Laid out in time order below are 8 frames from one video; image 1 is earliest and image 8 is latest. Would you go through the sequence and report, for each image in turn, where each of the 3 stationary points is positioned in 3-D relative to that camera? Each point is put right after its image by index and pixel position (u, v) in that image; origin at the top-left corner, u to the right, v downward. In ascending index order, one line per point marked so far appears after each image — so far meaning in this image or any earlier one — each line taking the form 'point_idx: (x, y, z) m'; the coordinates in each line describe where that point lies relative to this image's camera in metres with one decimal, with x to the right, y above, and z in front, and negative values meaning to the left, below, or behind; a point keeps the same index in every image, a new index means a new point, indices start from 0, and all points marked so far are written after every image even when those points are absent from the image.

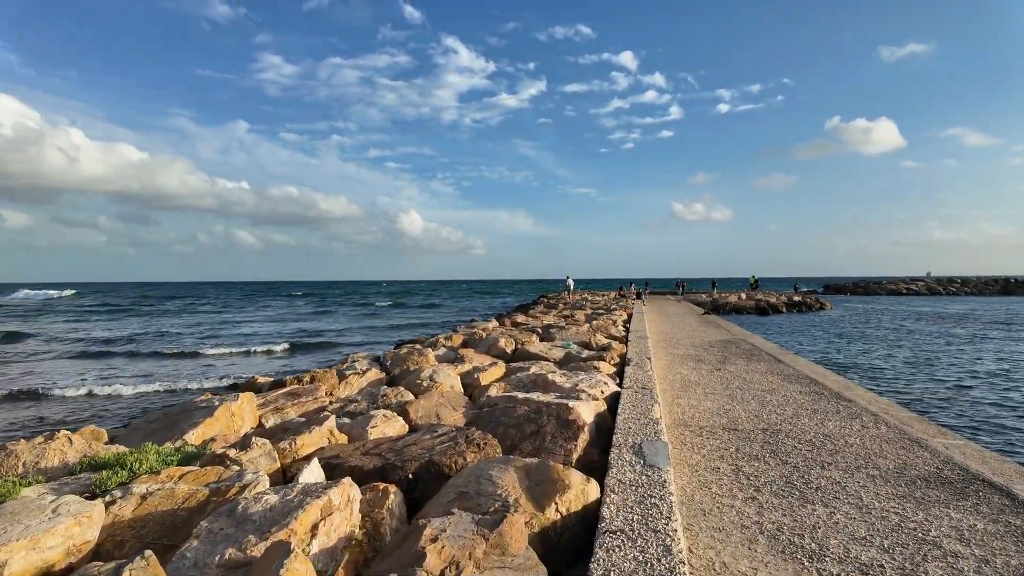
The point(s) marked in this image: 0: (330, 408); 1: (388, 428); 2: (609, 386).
0: (-2.0, -1.3, +6.4) m
1: (-1.1, -1.2, +5.1) m
2: (+1.2, -1.2, +7.1) m
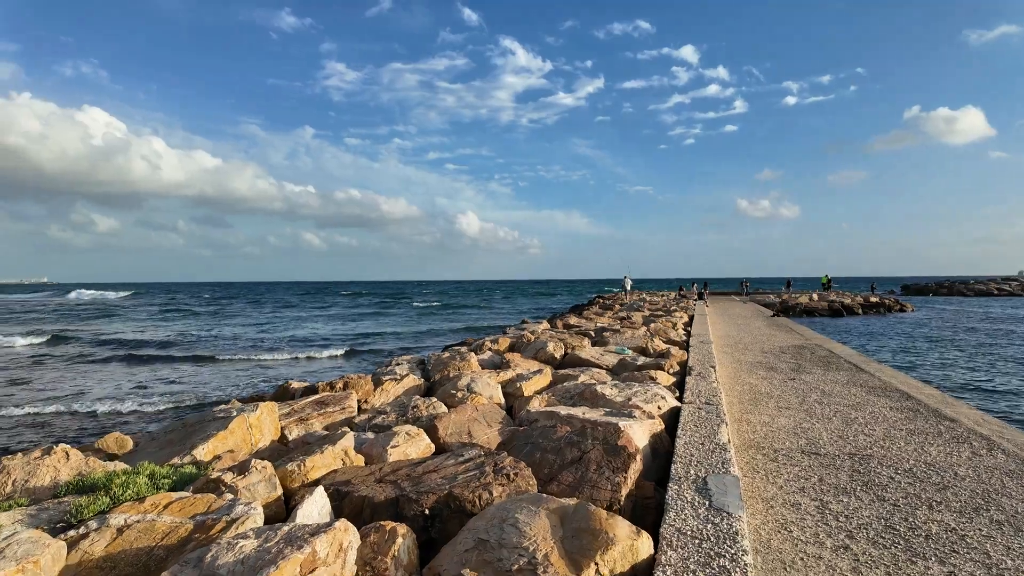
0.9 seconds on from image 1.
0: (-1.5, -1.3, +5.9) m
1: (-0.8, -1.2, +4.5) m
2: (+1.6, -1.2, +6.3) m
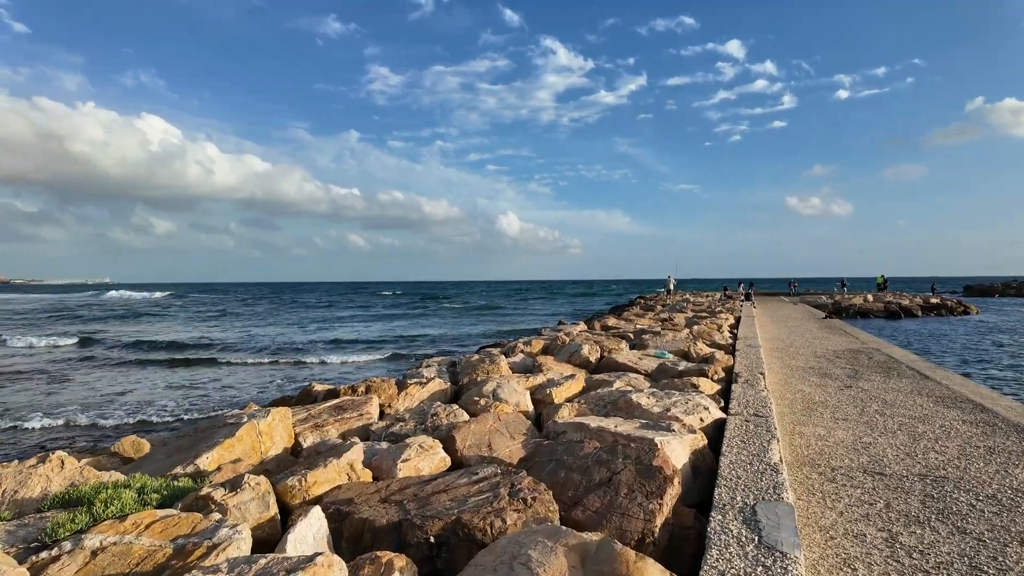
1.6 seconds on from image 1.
0: (-1.3, -1.3, +5.5) m
1: (-0.6, -1.2, +4.1) m
2: (+1.9, -1.2, +5.7) m
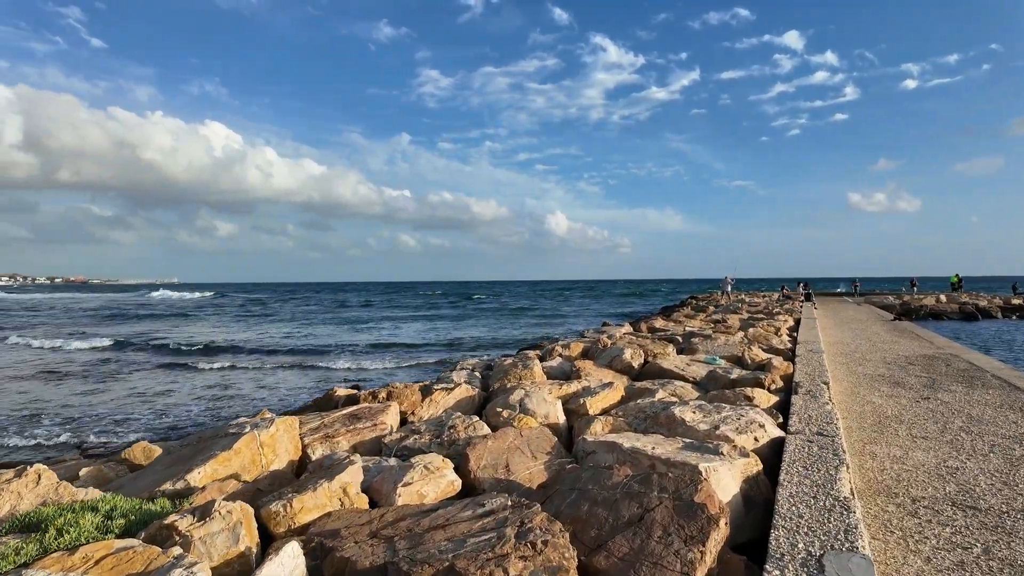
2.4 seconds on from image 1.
0: (-1.1, -1.3, +5.1) m
1: (-0.5, -1.2, +3.6) m
2: (+2.1, -1.2, +5.0) m
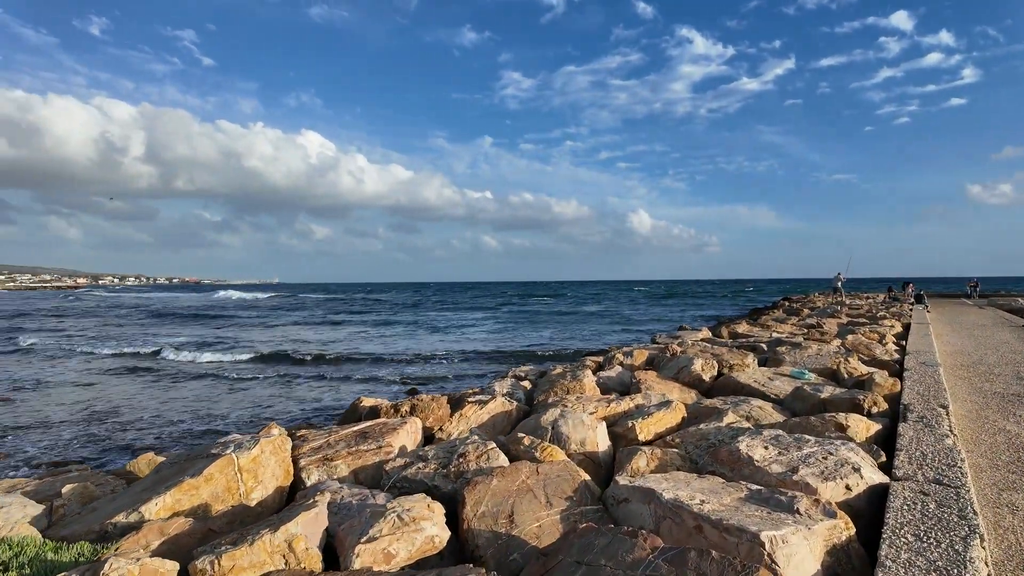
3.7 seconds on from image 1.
0: (-0.9, -1.3, +4.3) m
1: (-0.6, -1.2, +2.8) m
2: (+2.3, -1.2, +3.9) m
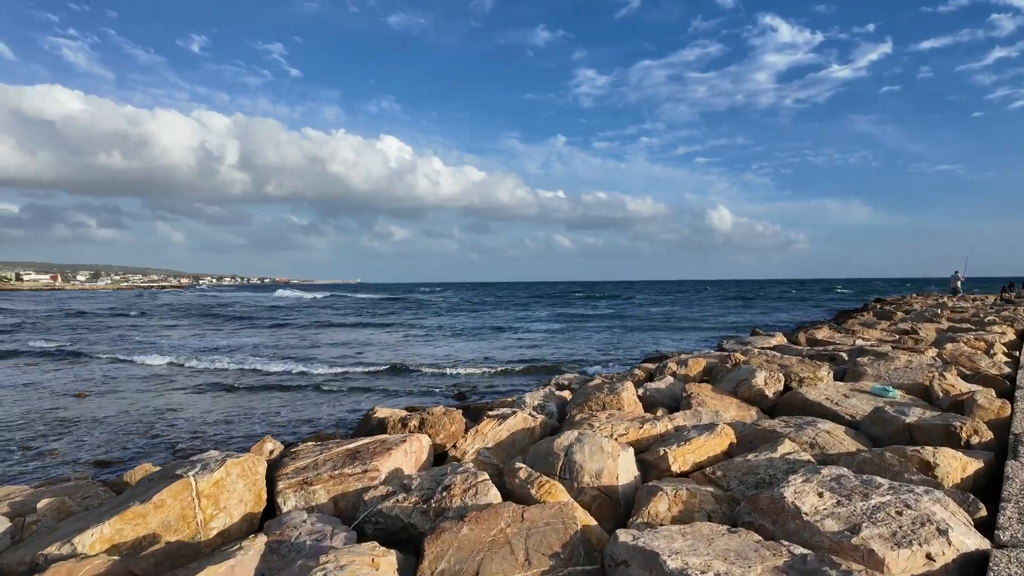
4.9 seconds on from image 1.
0: (-0.9, -1.3, +3.8) m
1: (-0.8, -1.3, +2.3) m
2: (+2.2, -1.2, +2.9) m
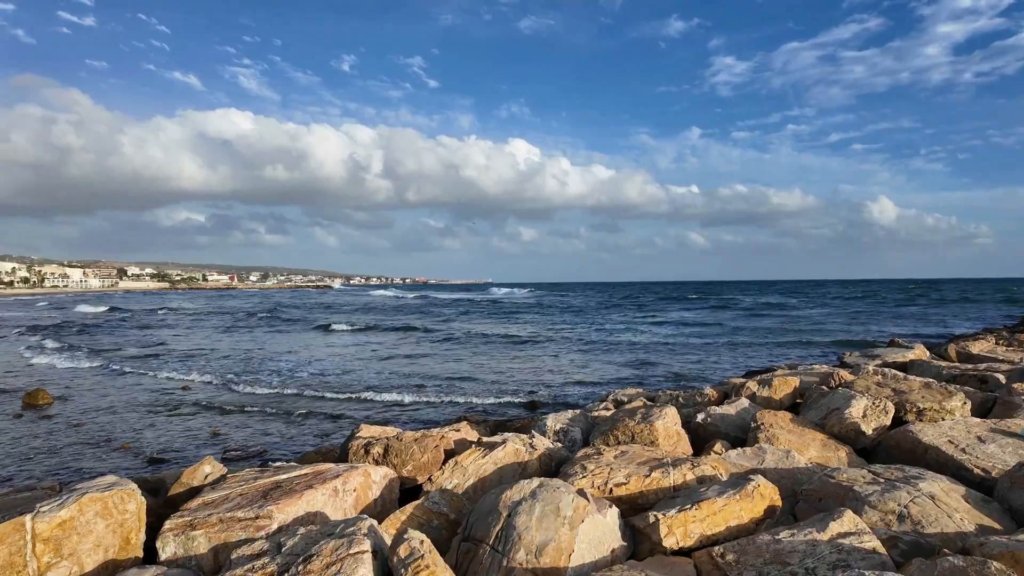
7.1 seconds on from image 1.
0: (-1.4, -1.4, +3.0) m
1: (-1.6, -1.3, +1.5) m
2: (+1.5, -1.3, +1.5) m
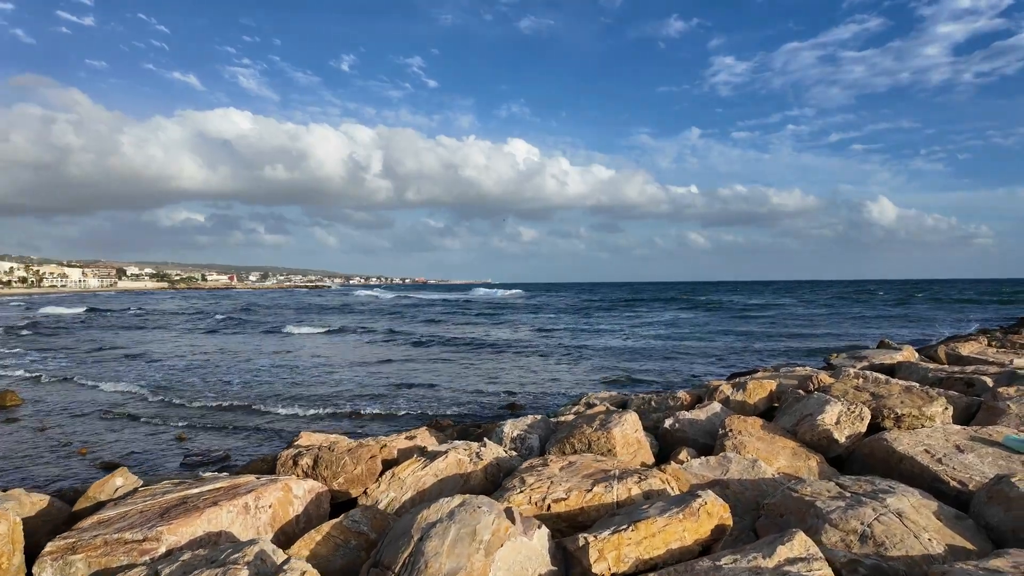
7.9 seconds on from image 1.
0: (-1.8, -1.3, +2.7) m
1: (-2.0, -1.3, +1.2) m
2: (+1.0, -1.3, +1.2) m
